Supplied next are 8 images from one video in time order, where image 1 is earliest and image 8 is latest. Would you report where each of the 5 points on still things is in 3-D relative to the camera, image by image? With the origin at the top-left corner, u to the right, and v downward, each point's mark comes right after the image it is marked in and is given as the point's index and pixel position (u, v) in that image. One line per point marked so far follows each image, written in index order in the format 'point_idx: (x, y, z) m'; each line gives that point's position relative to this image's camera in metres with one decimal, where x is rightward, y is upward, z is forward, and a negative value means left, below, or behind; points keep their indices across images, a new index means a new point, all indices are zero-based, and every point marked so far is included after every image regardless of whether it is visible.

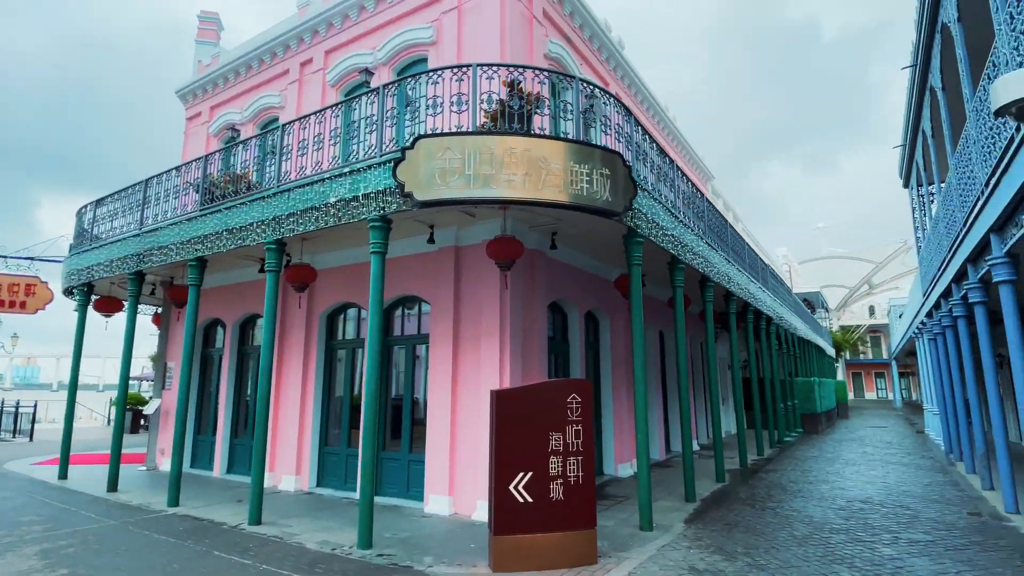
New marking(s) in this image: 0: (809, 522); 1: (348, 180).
0: (+3.7, -2.9, +6.9) m
1: (-1.9, +1.2, +6.4) m
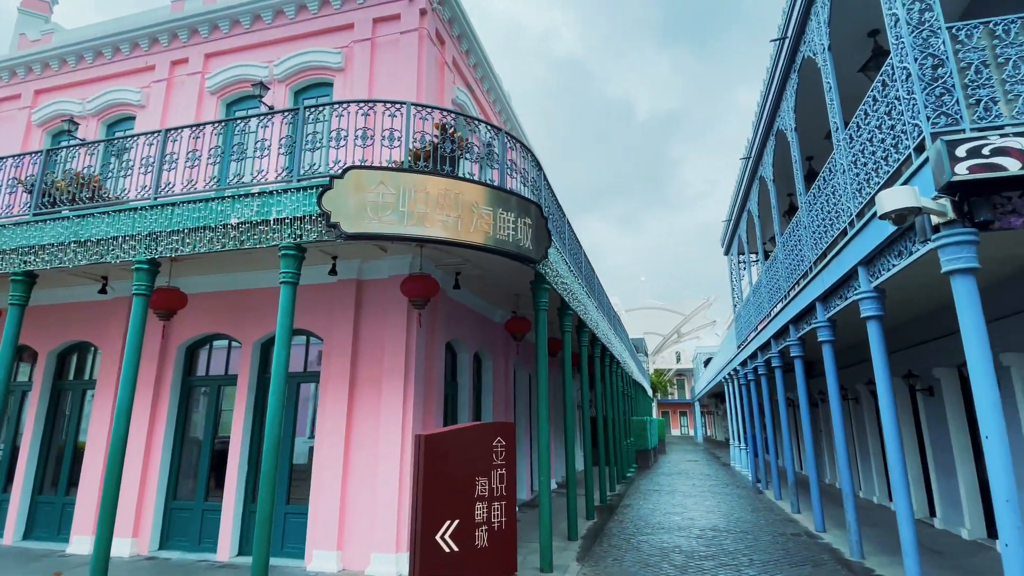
0: (+2.3, -3.6, +7.6) m
1: (-2.7, +0.9, +5.9) m
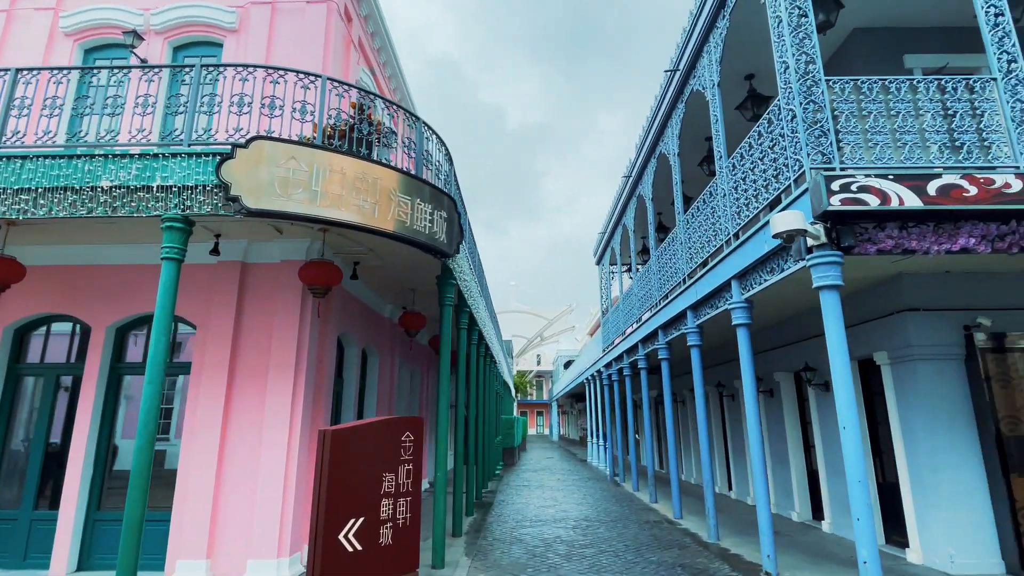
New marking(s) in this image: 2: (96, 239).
0: (+0.7, -3.6, +8.0) m
1: (-3.5, +1.1, +5.2) m
2: (-4.8, +0.6, +6.5) m
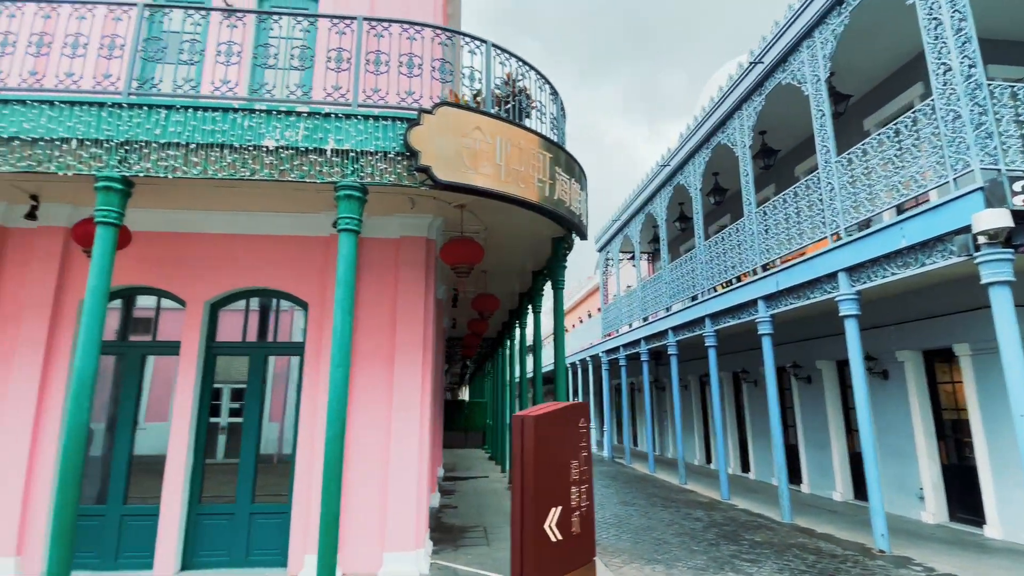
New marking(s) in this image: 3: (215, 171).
0: (+1.9, -3.4, +8.1) m
1: (-1.7, +1.4, +4.6) m
2: (-3.3, +0.9, +5.9) m
3: (-2.4, +0.9, +4.5) m
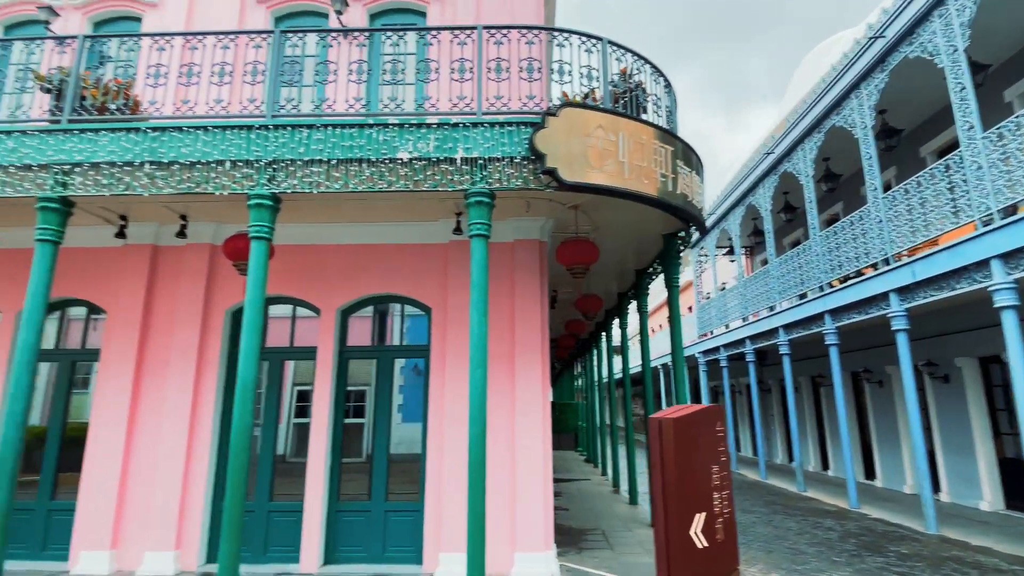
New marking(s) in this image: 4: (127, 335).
0: (+3.5, -3.3, +7.7) m
1: (-0.7, +1.3, +4.8) m
2: (-2.0, +0.8, +6.2) m
3: (-1.3, +0.9, +4.8) m
4: (-4.3, -0.5, +6.3) m
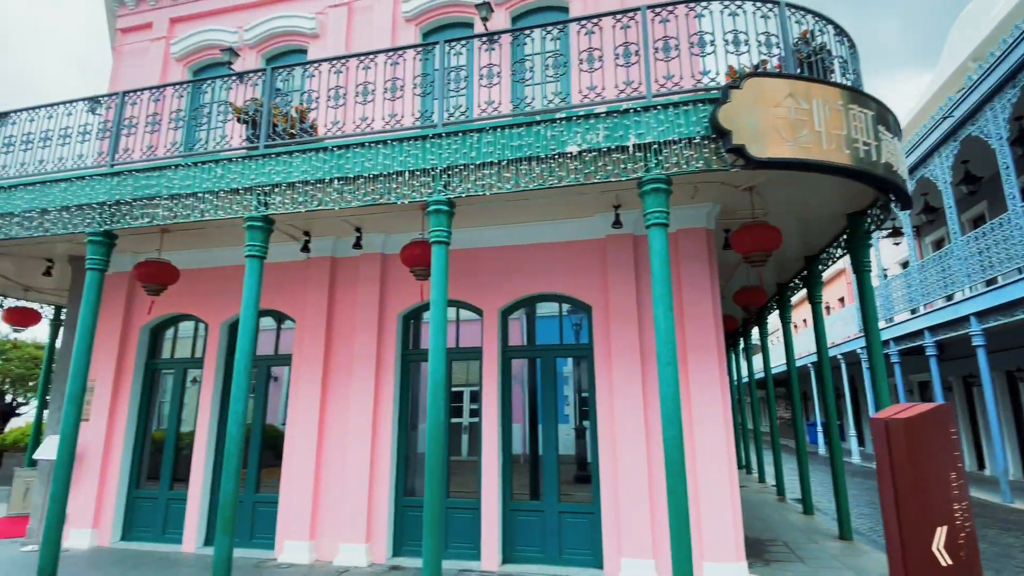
0: (+5.7, -3.1, +6.6) m
1: (+0.8, +1.4, +4.6) m
2: (-0.3, +0.8, +6.3) m
3: (+0.1, +0.9, +4.7) m
4: (-2.4, -0.6, +6.7) m
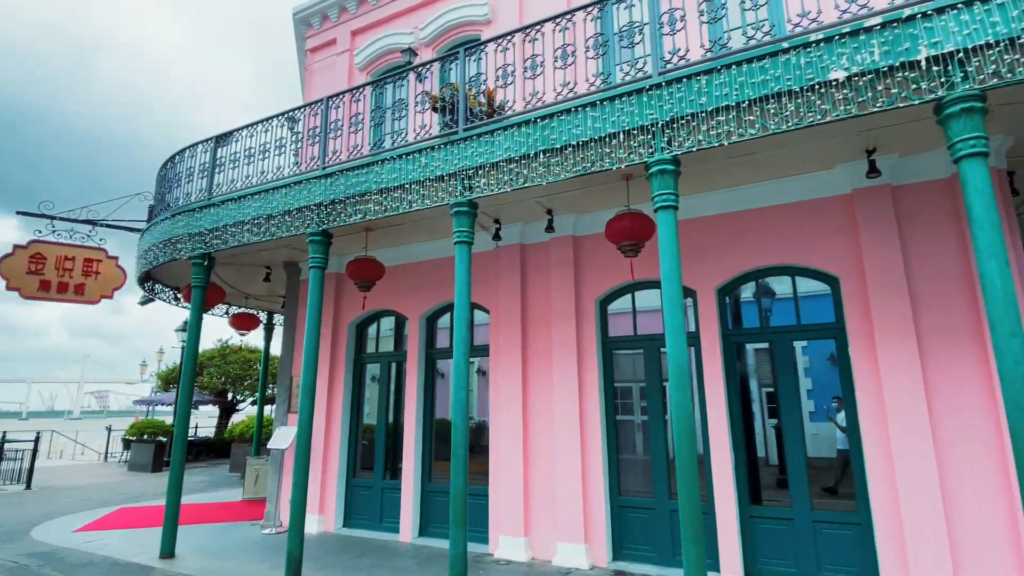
0: (+7.9, -2.5, +4.4) m
1: (+2.4, +1.7, +3.7) m
2: (+1.9, +1.0, +5.6) m
3: (+1.9, +1.1, +4.0) m
4: (0.0, -0.5, +6.5) m
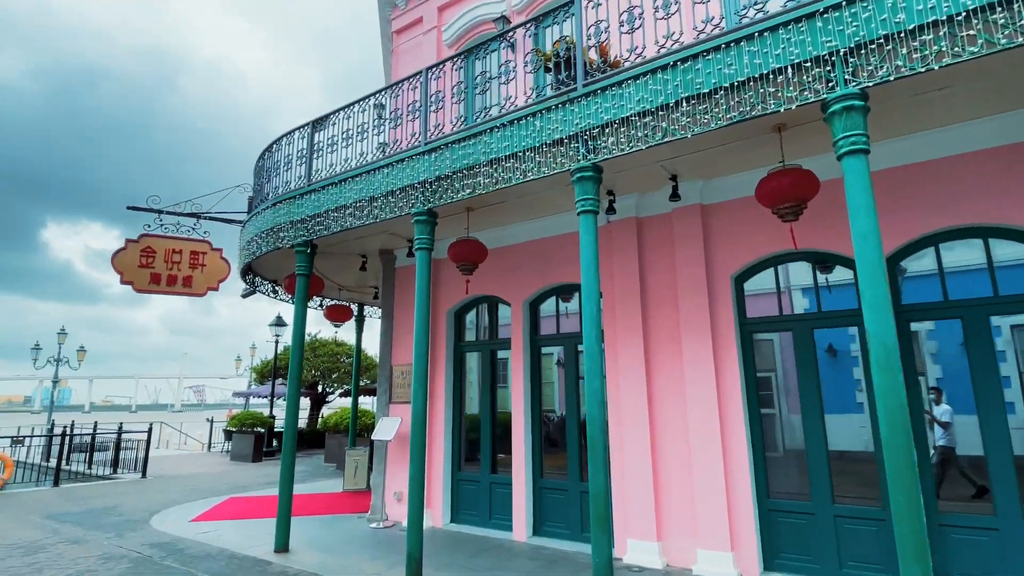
0: (+8.9, -2.1, +3.0) m
1: (+3.3, +1.9, +2.8) m
2: (+3.0, +1.3, +4.7) m
3: (+2.8, +1.4, +3.1) m
4: (+1.3, -0.3, +5.9) m
